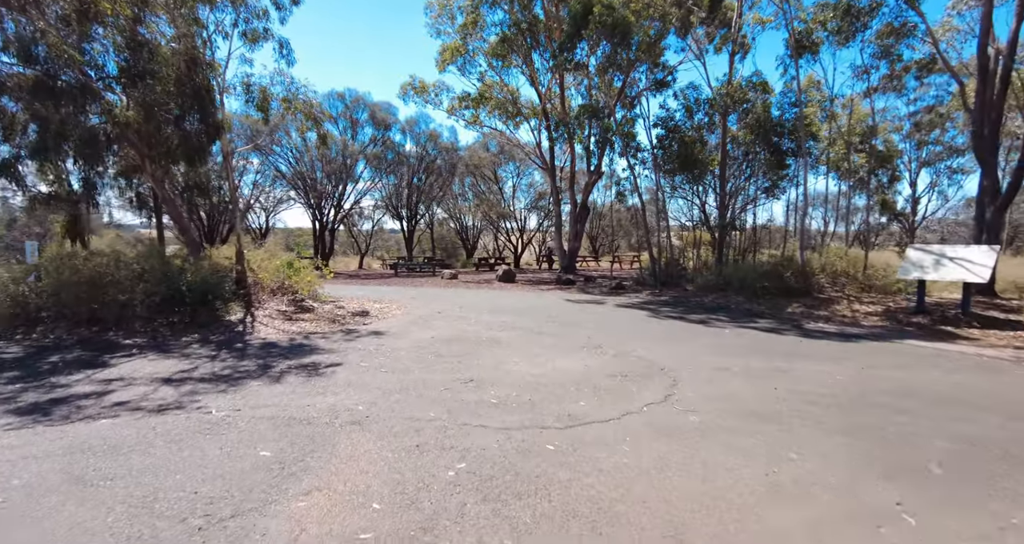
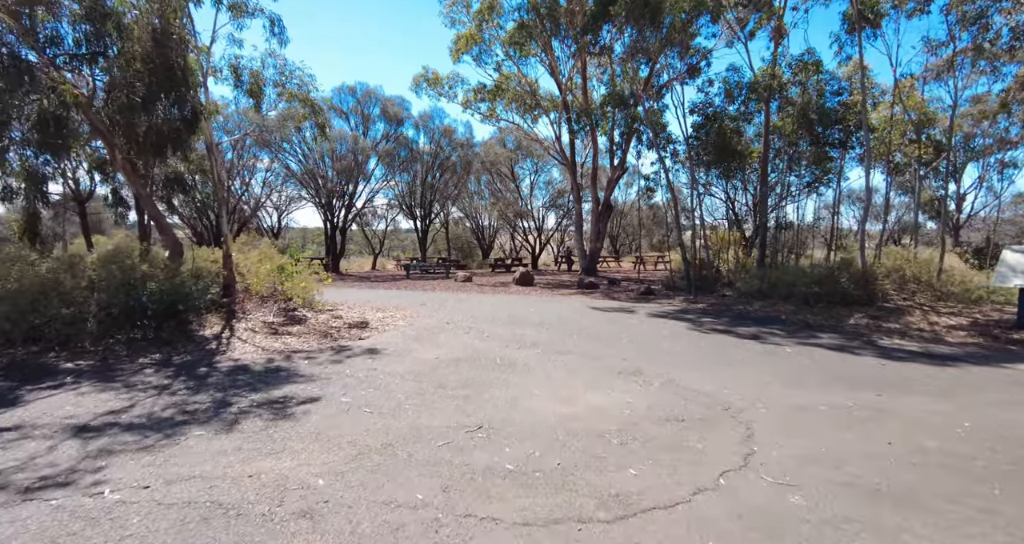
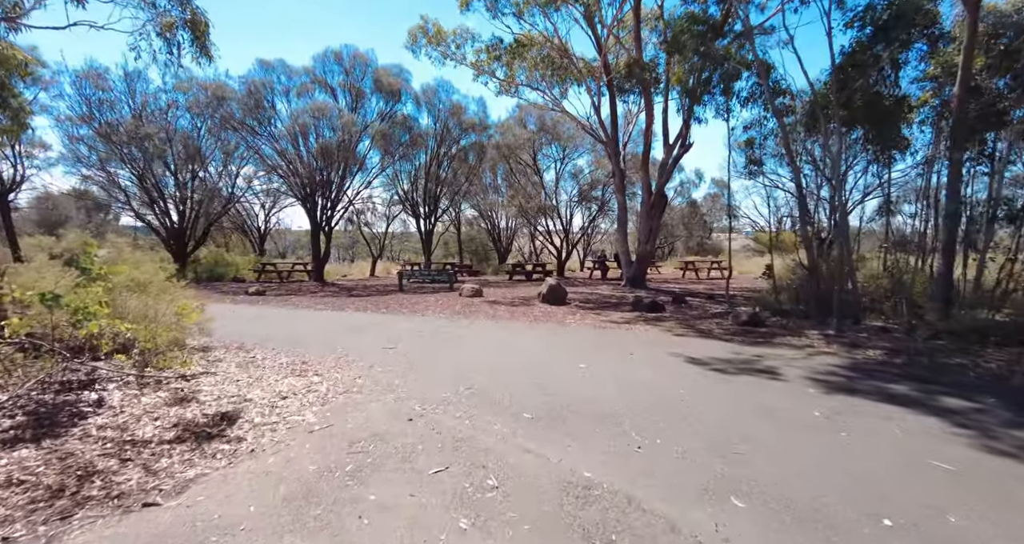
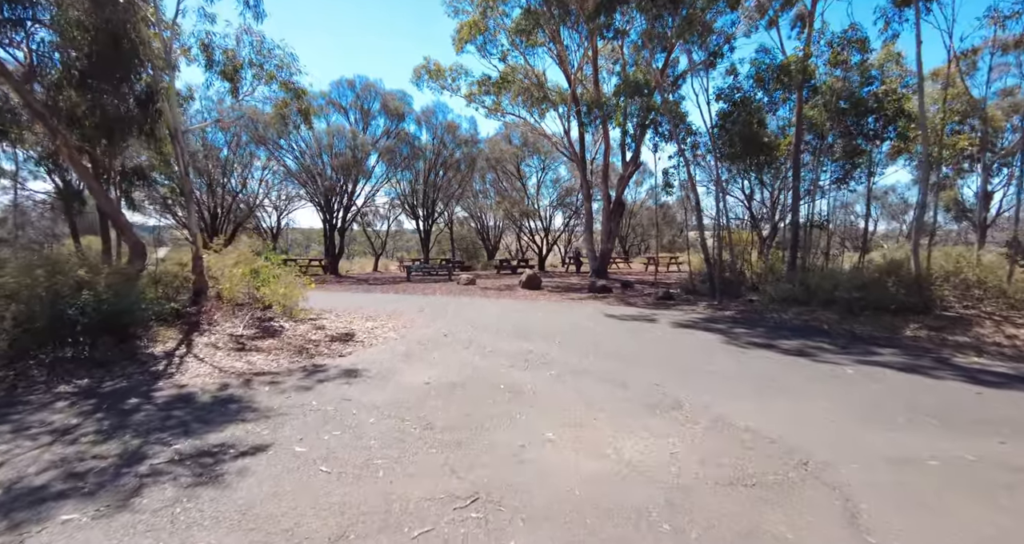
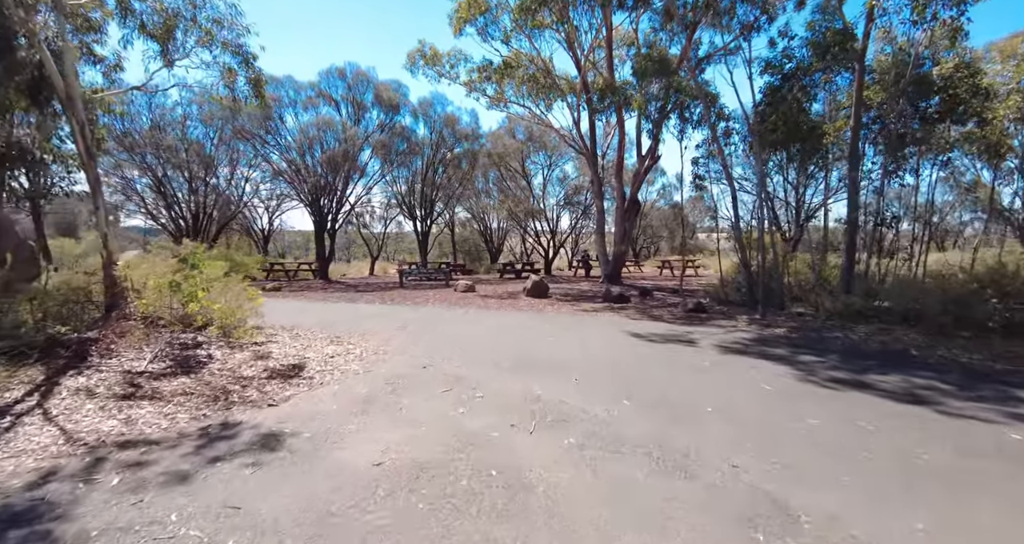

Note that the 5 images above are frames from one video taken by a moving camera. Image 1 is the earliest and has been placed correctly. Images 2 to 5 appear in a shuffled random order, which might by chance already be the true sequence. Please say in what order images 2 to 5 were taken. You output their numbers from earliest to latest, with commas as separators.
2, 4, 5, 3
